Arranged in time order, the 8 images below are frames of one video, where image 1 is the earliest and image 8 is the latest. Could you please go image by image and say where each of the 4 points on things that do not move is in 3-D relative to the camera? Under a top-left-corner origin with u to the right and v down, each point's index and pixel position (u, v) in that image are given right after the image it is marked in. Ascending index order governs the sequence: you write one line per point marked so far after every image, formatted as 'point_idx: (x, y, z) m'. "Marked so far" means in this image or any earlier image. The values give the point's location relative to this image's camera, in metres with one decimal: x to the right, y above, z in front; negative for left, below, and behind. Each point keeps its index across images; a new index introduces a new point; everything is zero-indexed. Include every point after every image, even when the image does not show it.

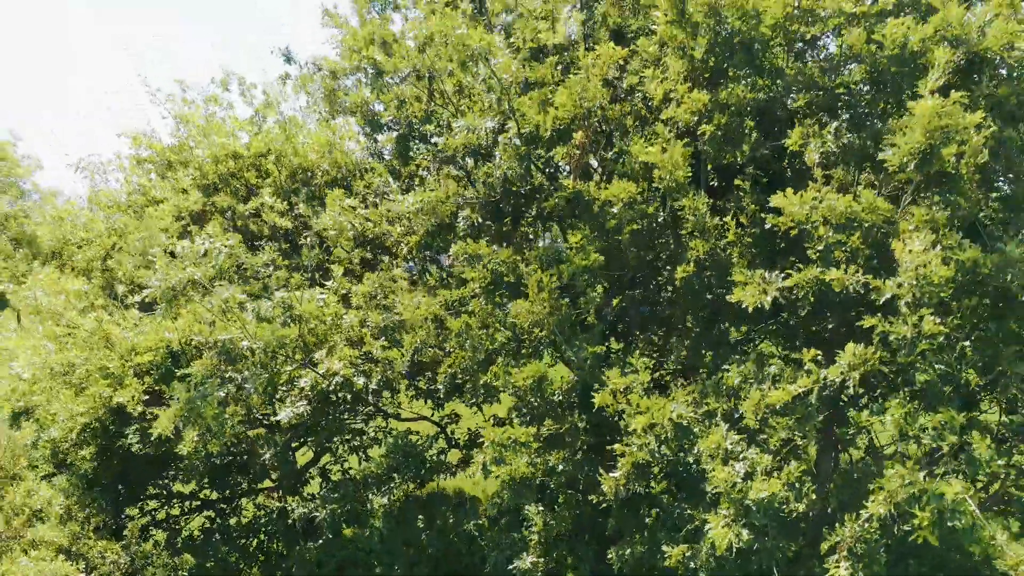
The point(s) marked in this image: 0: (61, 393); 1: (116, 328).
0: (-3.2, -0.8, +4.3) m
1: (-2.9, -0.3, +4.4) m
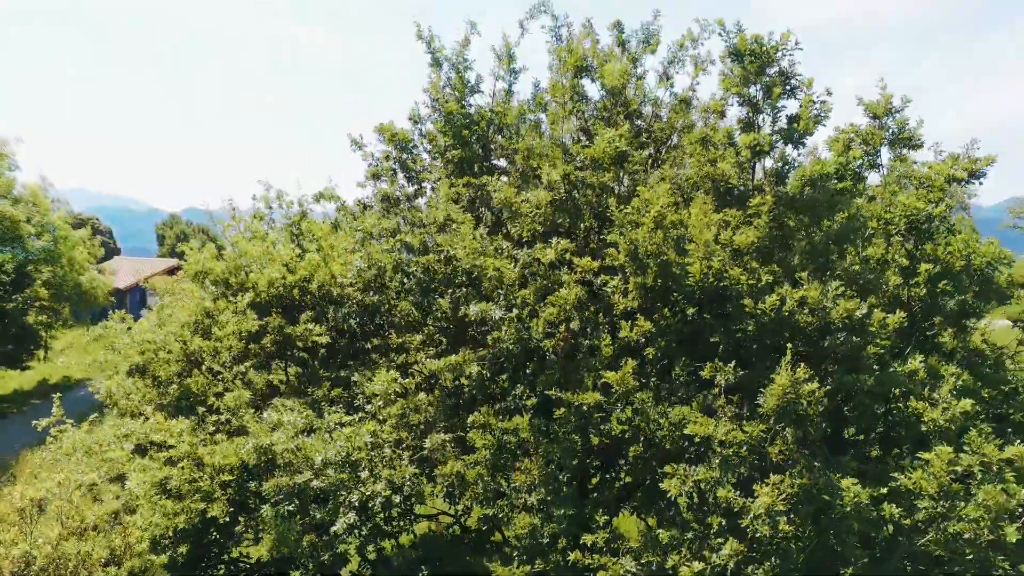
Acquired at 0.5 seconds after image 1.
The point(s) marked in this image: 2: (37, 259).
0: (-3.2, -2.0, +5.5) m
1: (-2.9, -1.6, +5.6) m
2: (-14.6, +0.8, +18.6) m
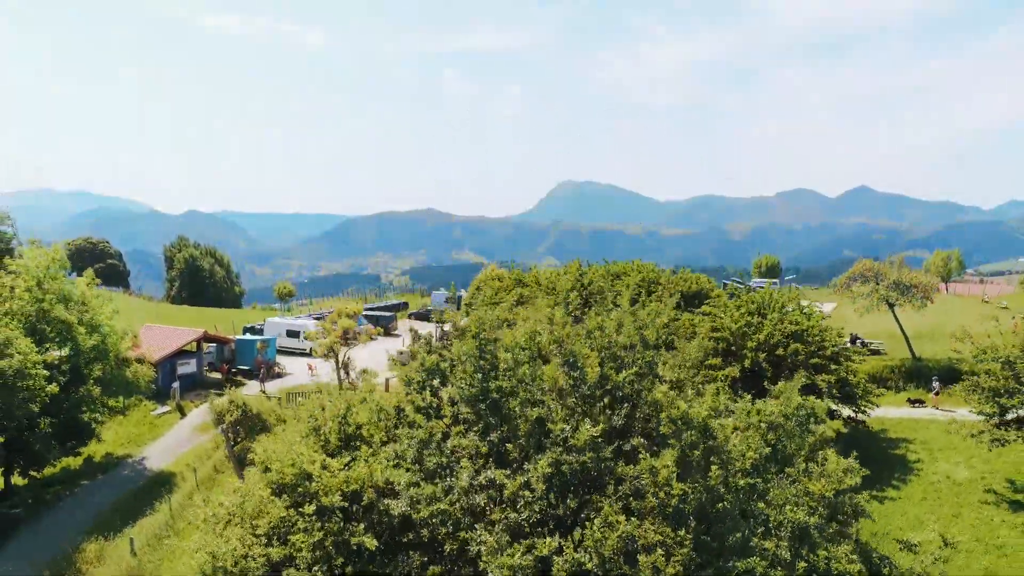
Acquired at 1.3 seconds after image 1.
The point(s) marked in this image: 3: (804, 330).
0: (-3.2, -5.3, +7.6) m
1: (-2.8, -4.8, +7.8) m
2: (-14.6, -2.5, +20.8) m
3: (+8.9, -1.3, +18.1) m
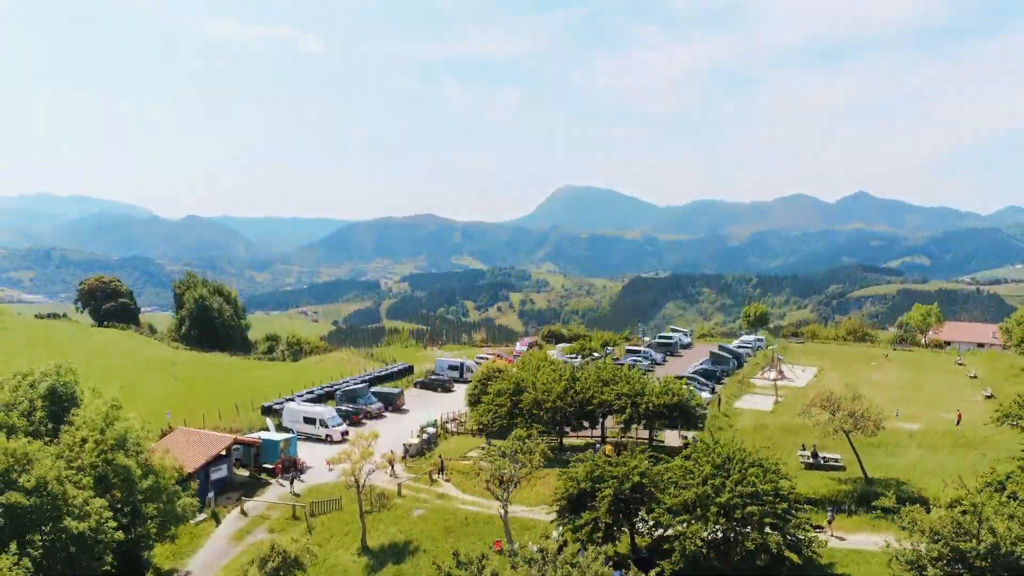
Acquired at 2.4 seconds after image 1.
0: (-3.1, -11.1, +10.8) m
1: (-2.8, -10.6, +10.9) m
2: (-14.6, -8.4, +23.9) m
3: (+8.9, -7.2, +21.4) m
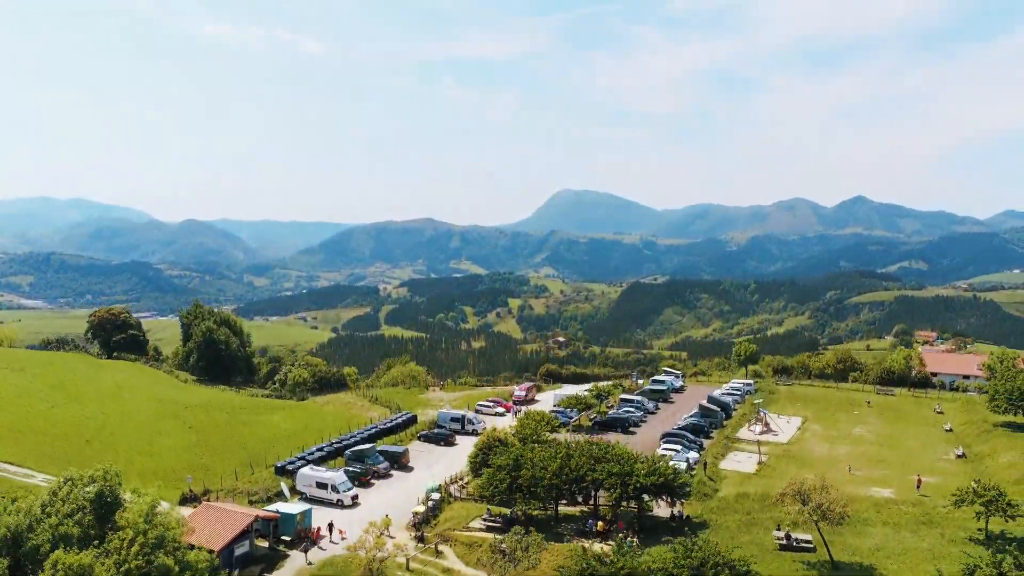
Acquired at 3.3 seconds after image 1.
0: (-3.1, -16.2, +13.5) m
1: (-2.8, -15.7, +13.7) m
2: (-14.6, -13.5, +26.7) m
3: (+8.8, -12.3, +24.2) m
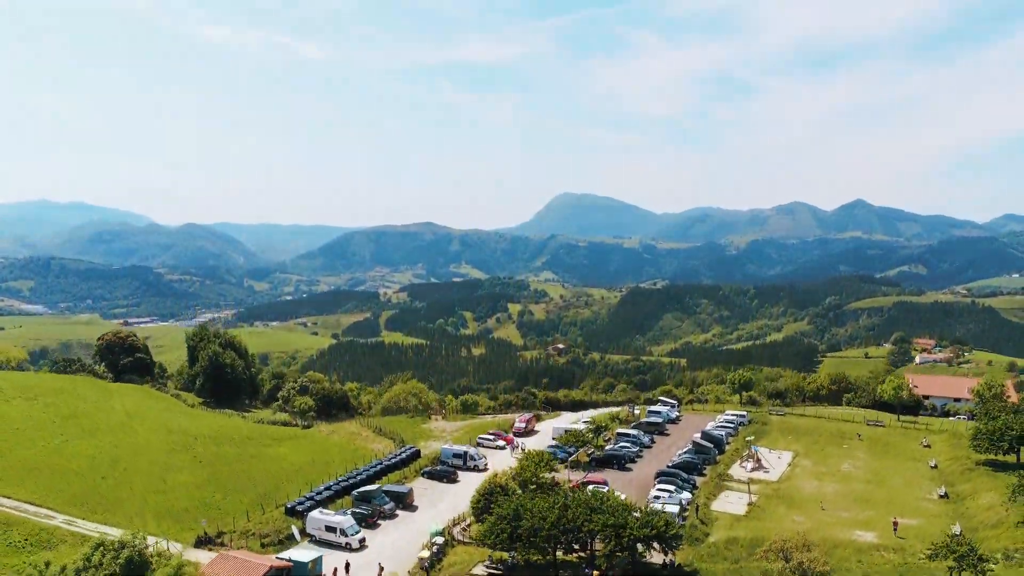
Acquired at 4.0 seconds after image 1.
0: (-3.1, -19.9, +15.5) m
1: (-2.8, -19.5, +15.7) m
2: (-14.5, -17.4, +28.7) m
3: (+8.9, -16.2, +26.2) m
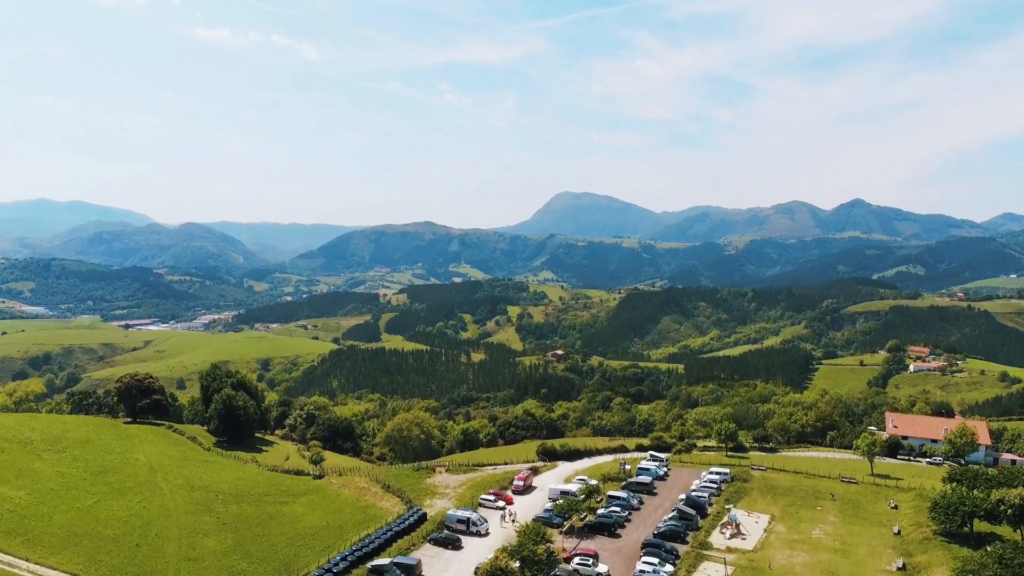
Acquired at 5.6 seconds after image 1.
0: (-3.1, -28.6, +20.8) m
1: (-2.8, -28.1, +21.0) m
2: (-14.6, -26.0, +33.9) m
3: (+8.8, -24.8, +31.5) m
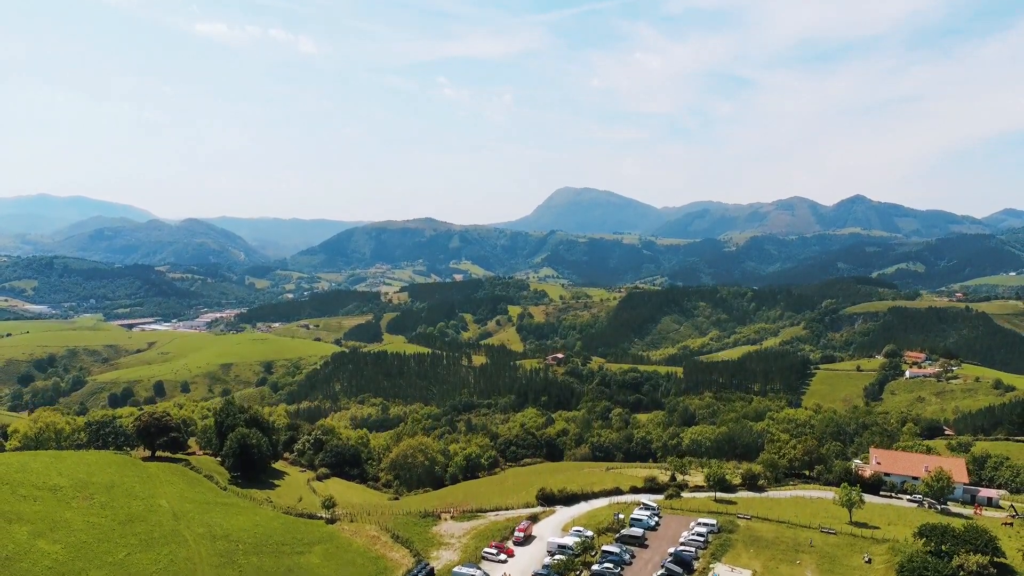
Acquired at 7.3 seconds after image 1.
0: (-3.1, -37.7, +26.2) m
1: (-2.8, -37.3, +26.4) m
2: (-14.5, -35.0, +39.3) m
3: (+8.9, -33.8, +36.8) m
